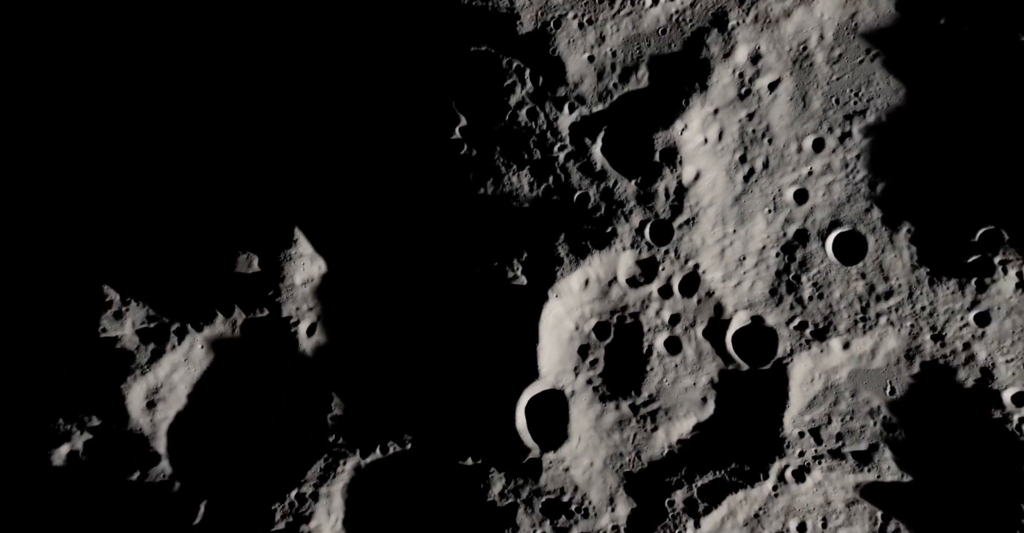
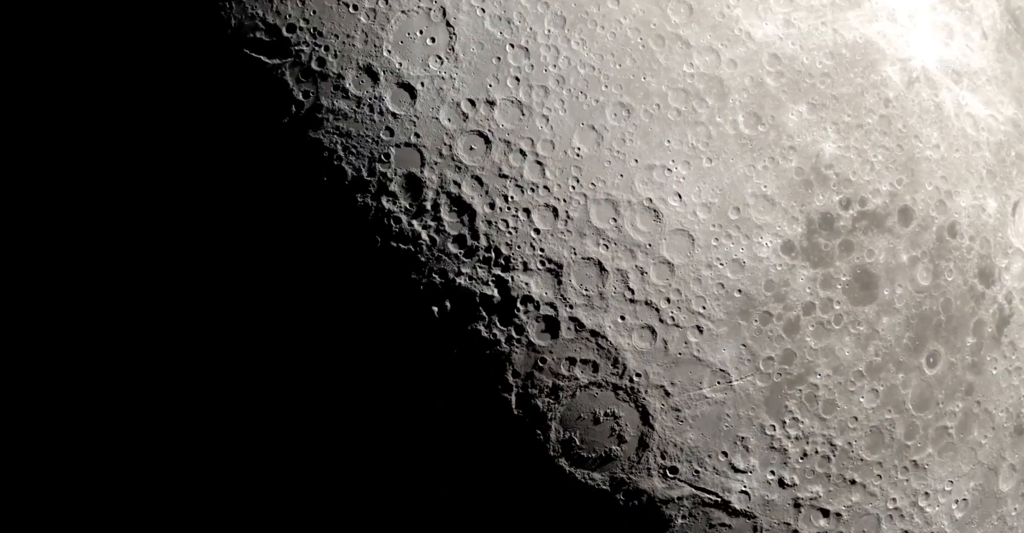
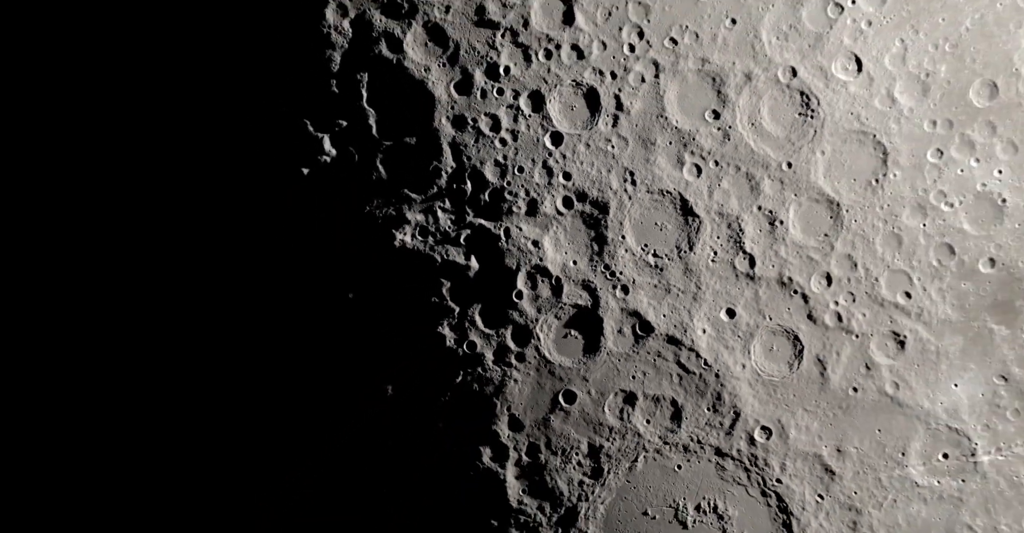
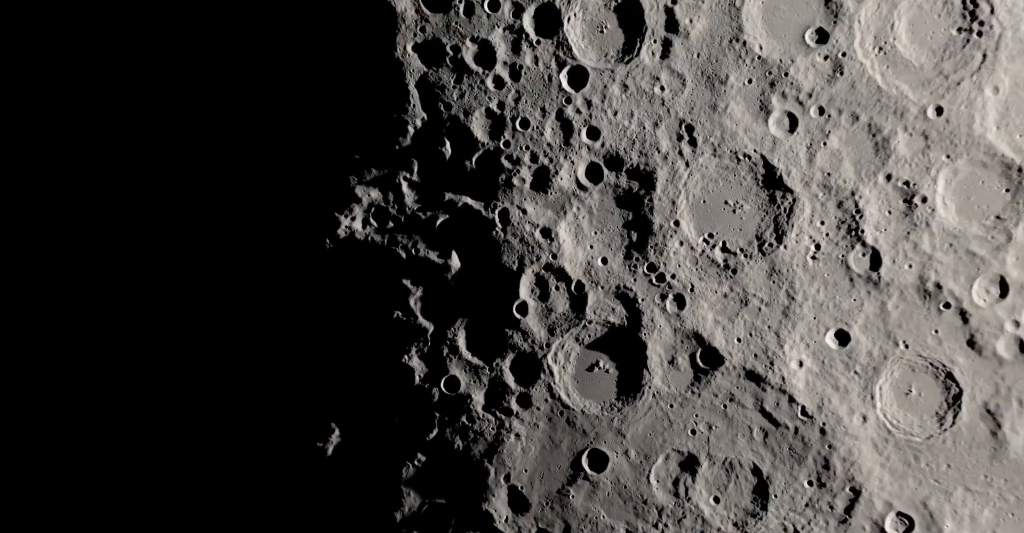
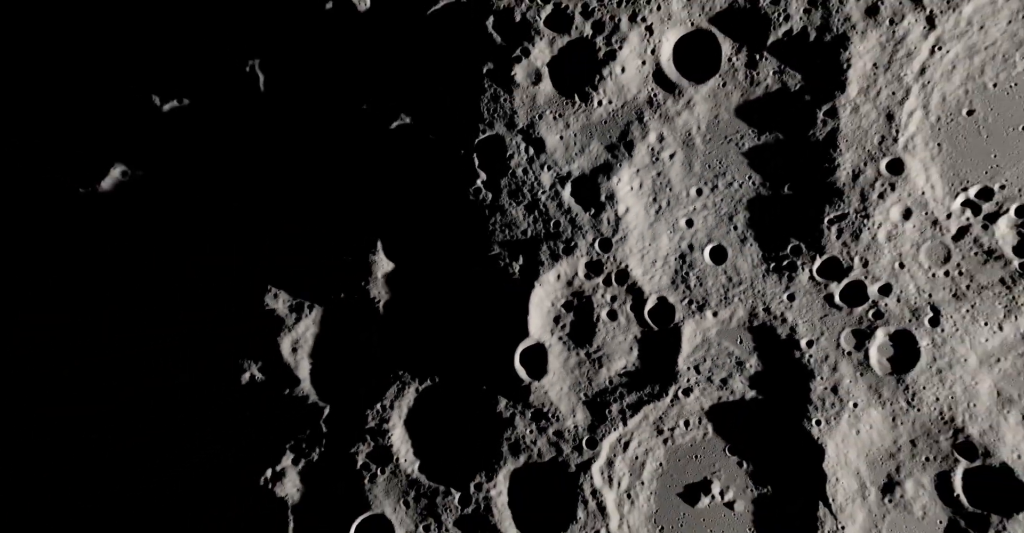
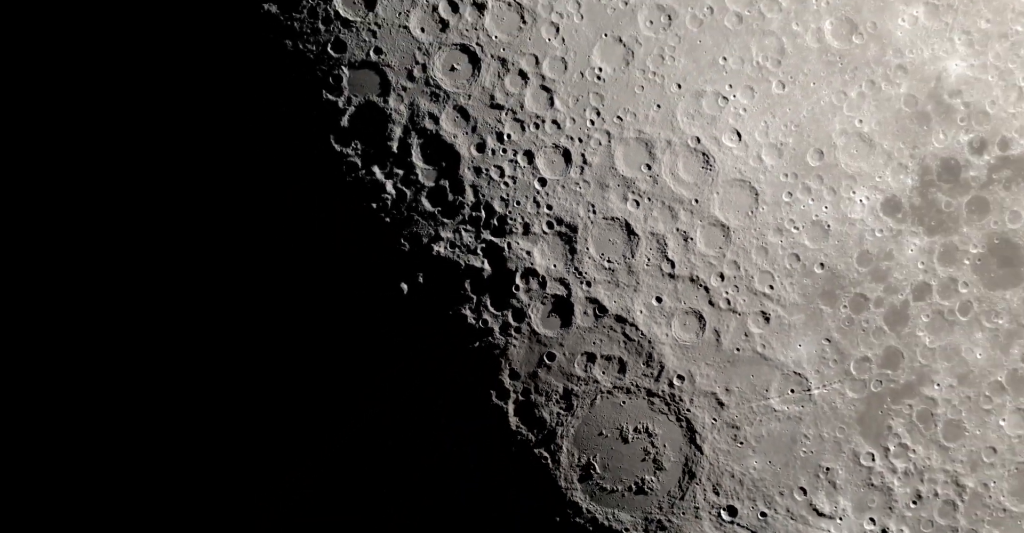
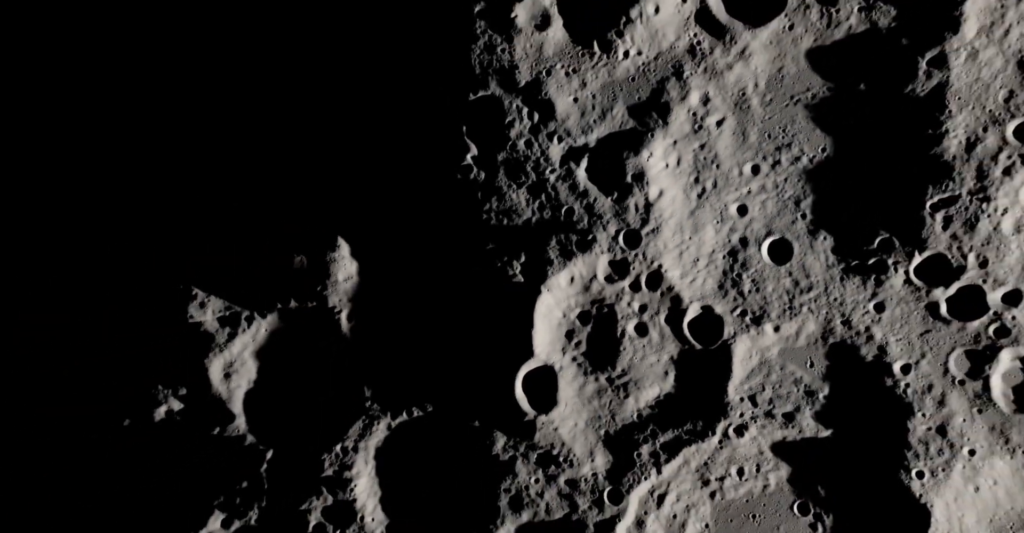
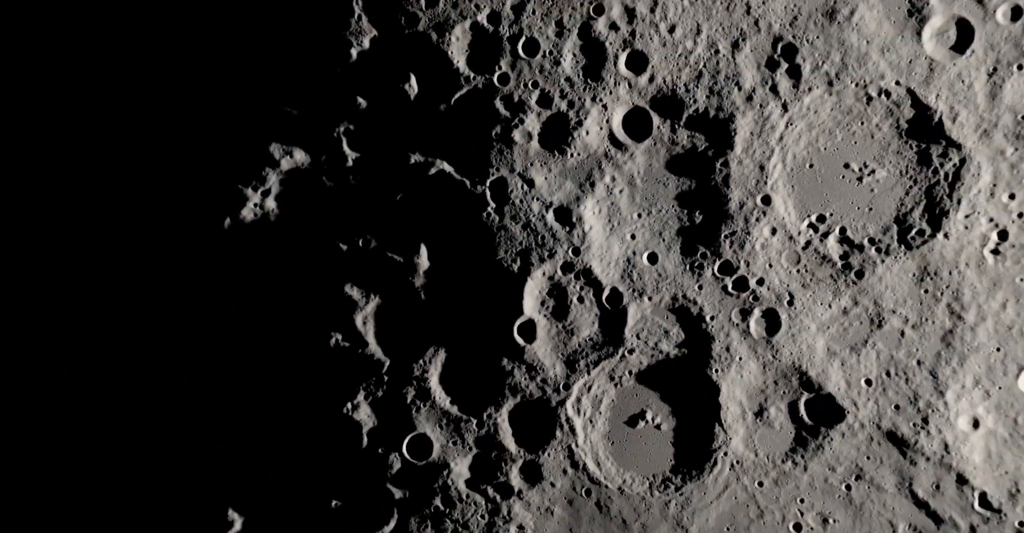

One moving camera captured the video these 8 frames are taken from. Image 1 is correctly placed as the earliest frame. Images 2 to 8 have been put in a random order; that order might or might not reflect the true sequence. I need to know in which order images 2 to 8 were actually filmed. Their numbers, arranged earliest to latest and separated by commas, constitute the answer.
7, 5, 8, 4, 3, 6, 2
